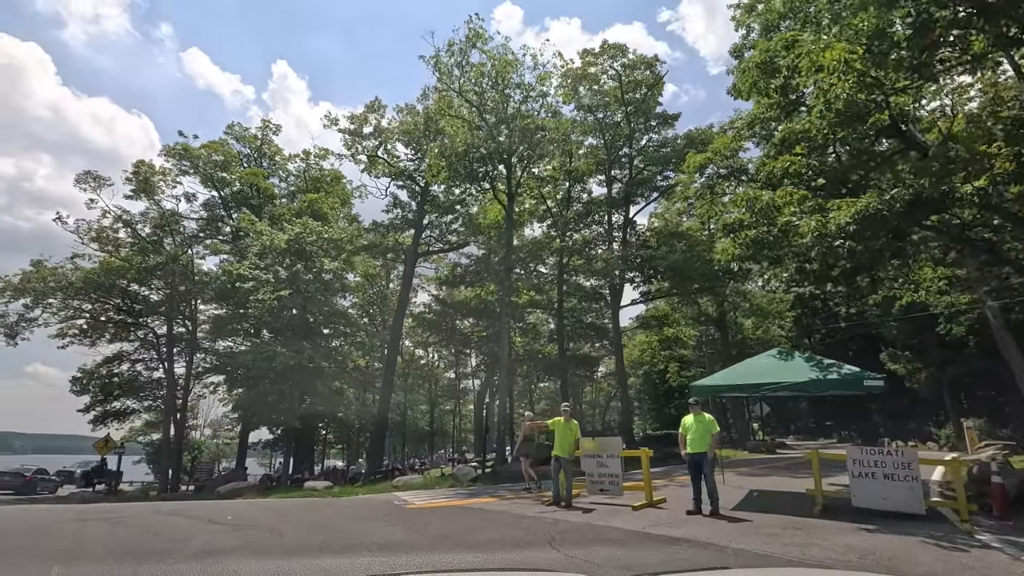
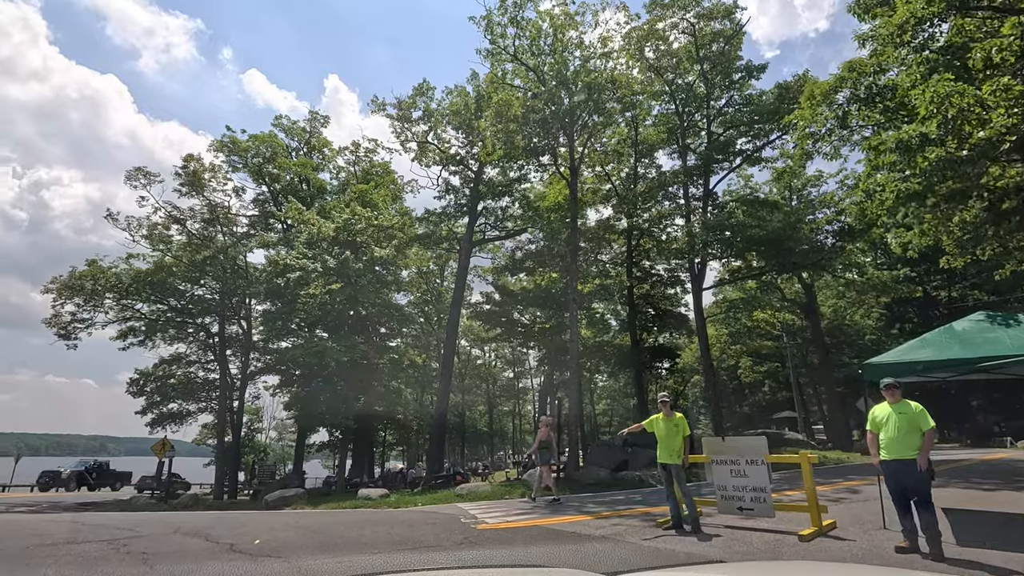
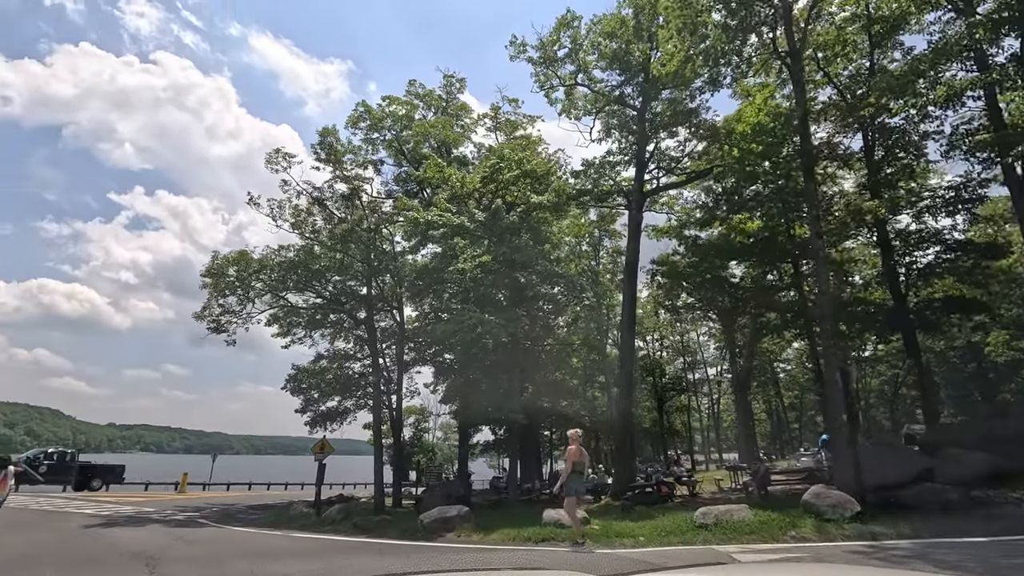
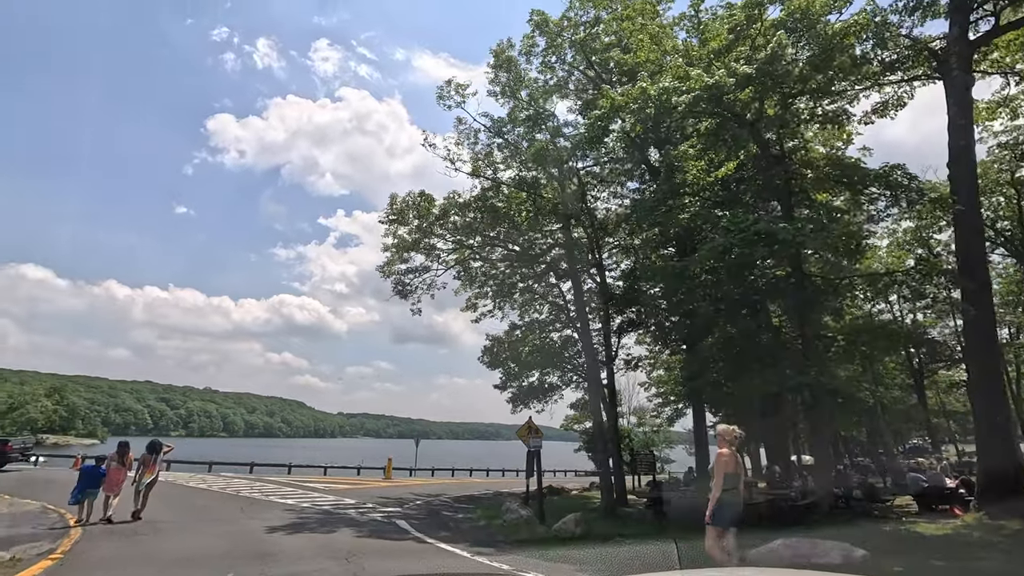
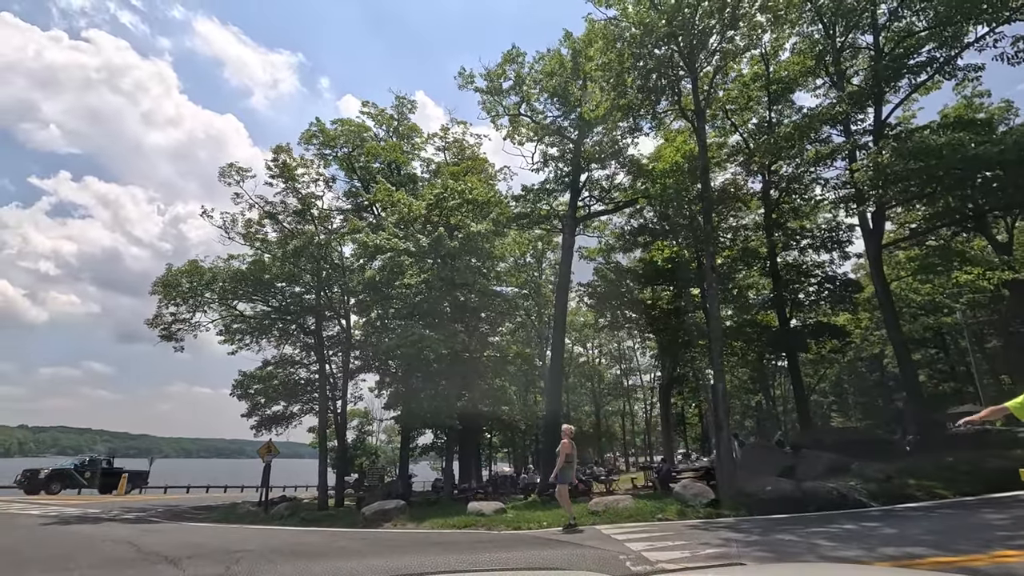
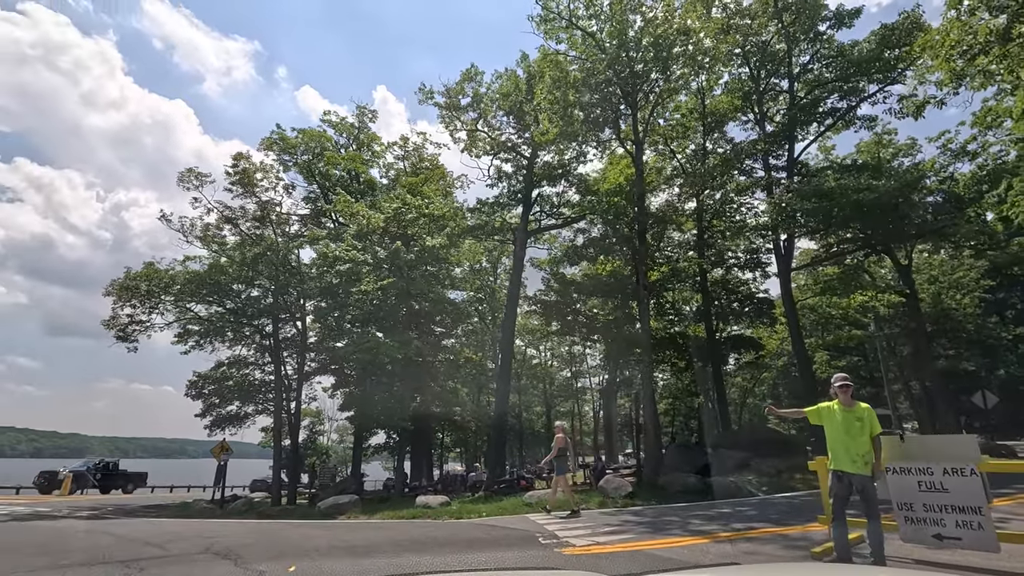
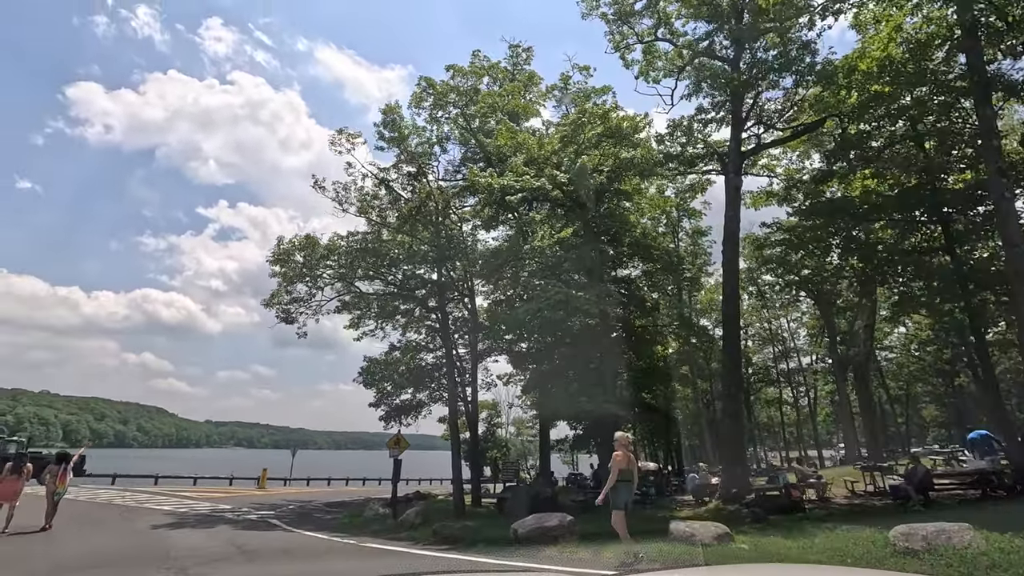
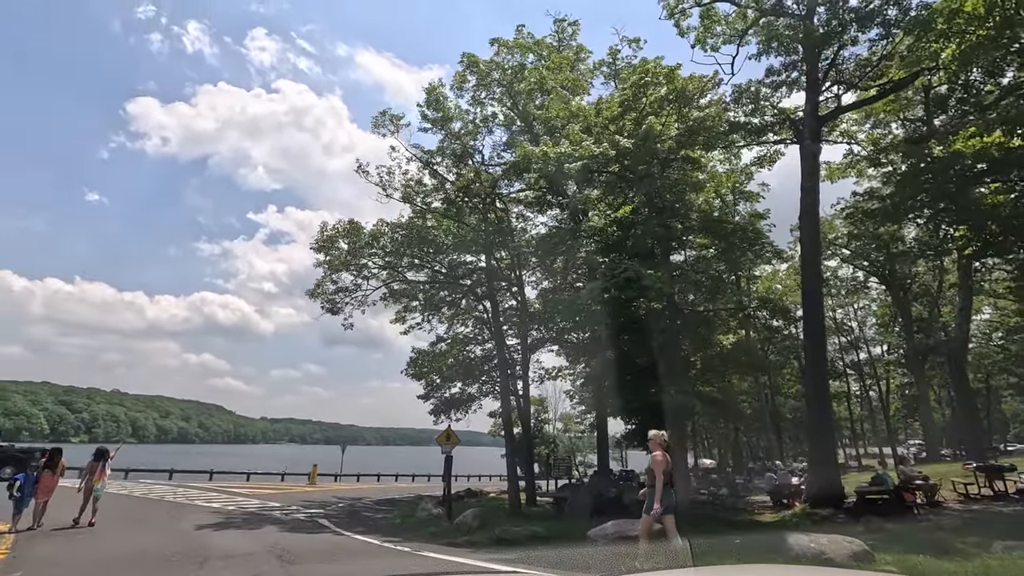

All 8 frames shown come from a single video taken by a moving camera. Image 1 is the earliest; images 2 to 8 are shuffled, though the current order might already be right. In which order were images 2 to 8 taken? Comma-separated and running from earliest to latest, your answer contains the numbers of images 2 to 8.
2, 6, 5, 3, 7, 8, 4
